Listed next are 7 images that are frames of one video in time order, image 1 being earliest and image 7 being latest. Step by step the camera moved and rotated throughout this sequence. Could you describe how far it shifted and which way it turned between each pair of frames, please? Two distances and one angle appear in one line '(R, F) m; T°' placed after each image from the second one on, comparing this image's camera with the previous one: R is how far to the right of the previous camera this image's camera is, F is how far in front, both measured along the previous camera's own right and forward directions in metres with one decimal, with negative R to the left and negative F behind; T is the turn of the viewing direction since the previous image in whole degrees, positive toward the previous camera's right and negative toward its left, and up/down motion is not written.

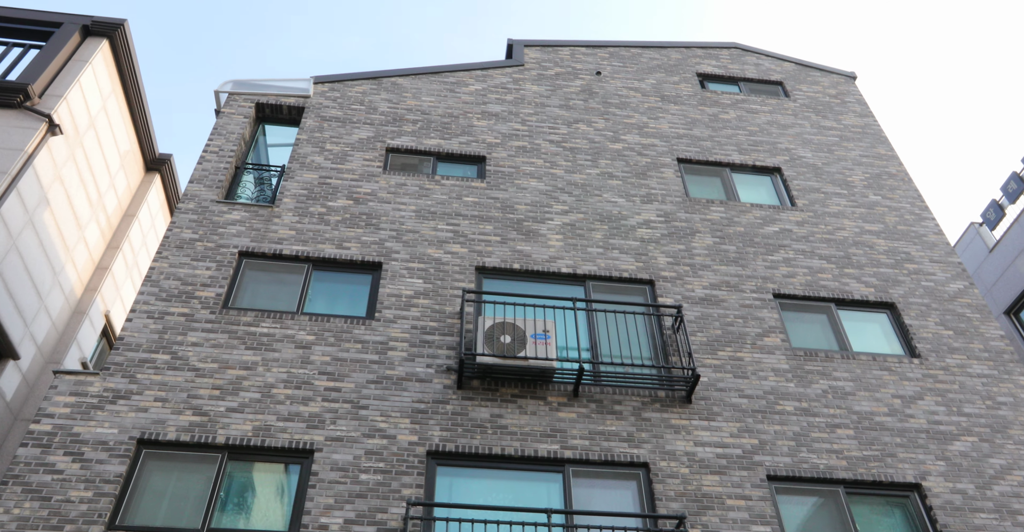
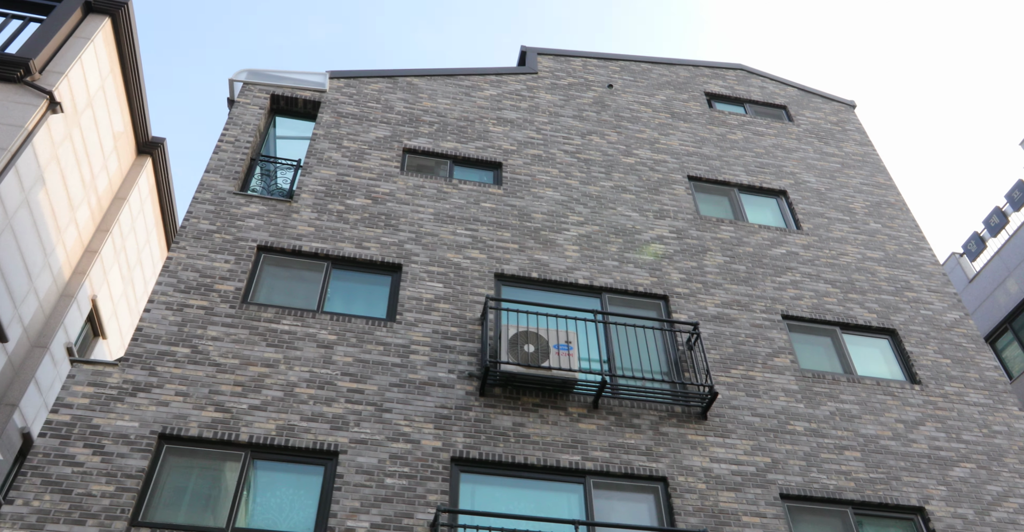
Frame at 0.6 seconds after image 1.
(-1.0, 0.0) m; +3°
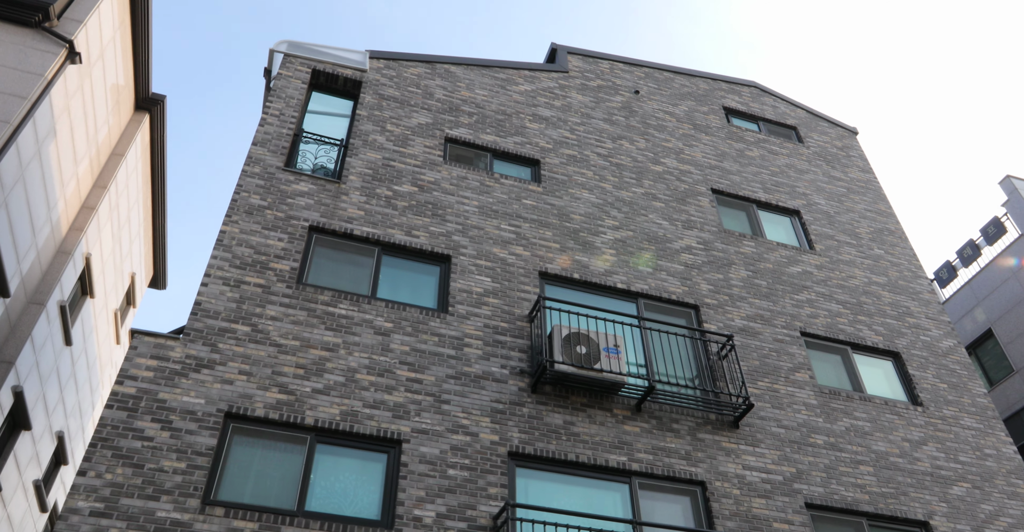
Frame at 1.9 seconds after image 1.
(-1.8, -0.2) m; +5°
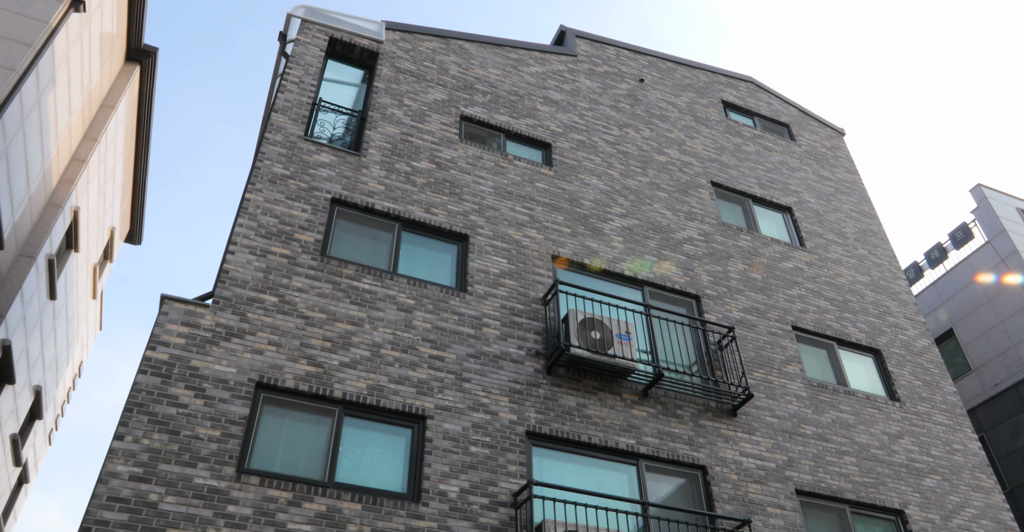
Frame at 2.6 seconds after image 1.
(-1.0, -0.2) m; +4°
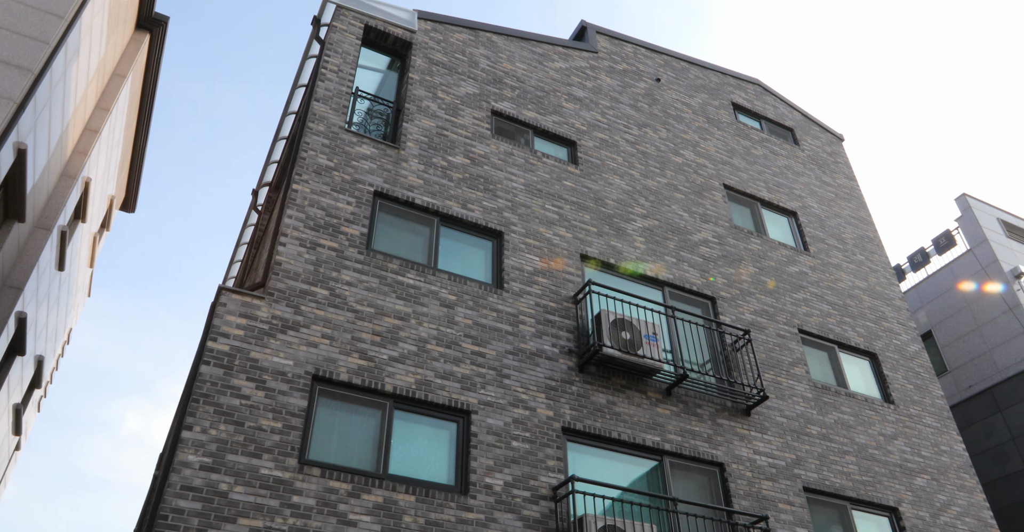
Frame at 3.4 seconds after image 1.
(-1.2, -0.3) m; +3°
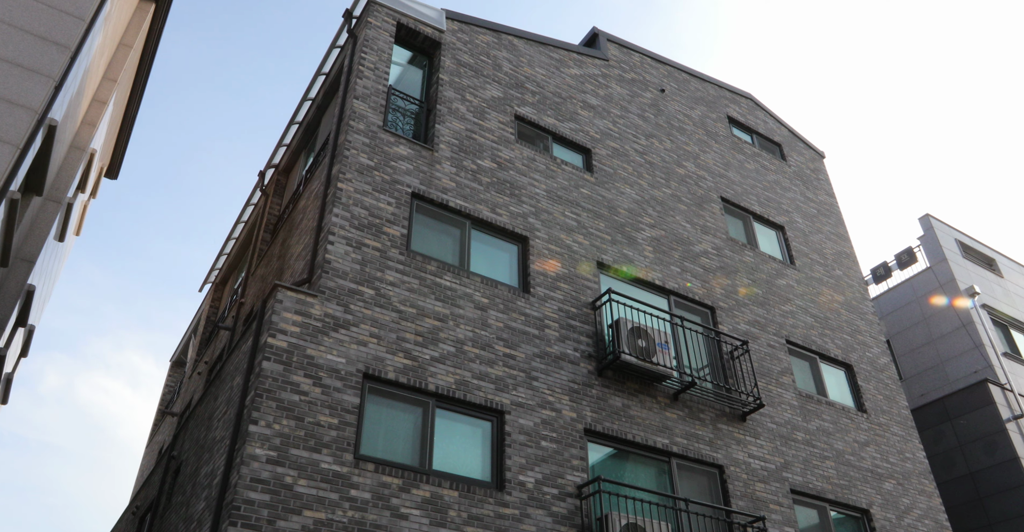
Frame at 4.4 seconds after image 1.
(-1.4, -0.5) m; +5°
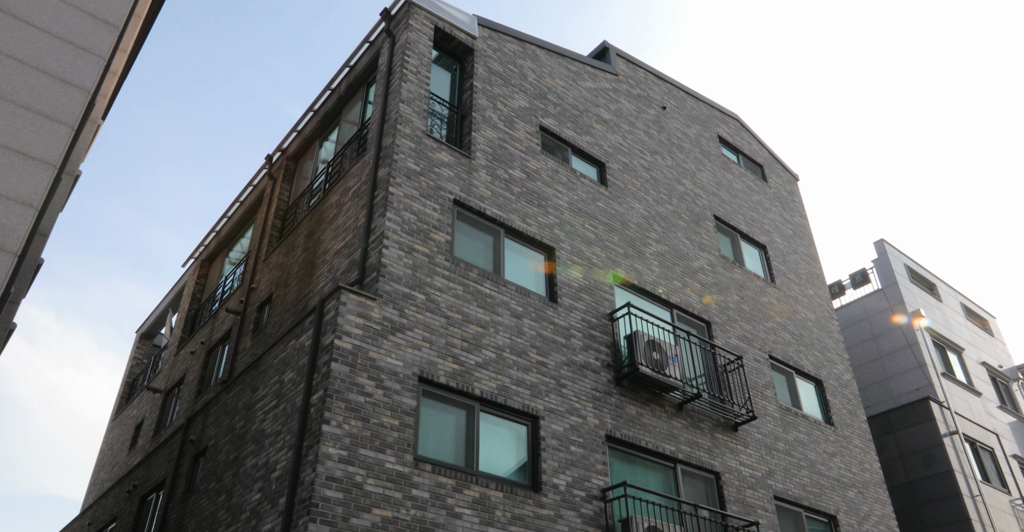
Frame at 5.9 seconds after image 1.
(-1.8, -0.5) m; +6°
